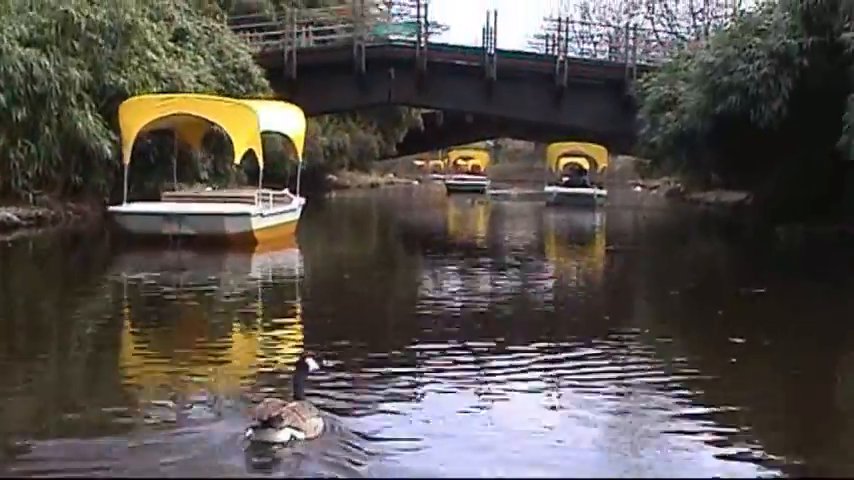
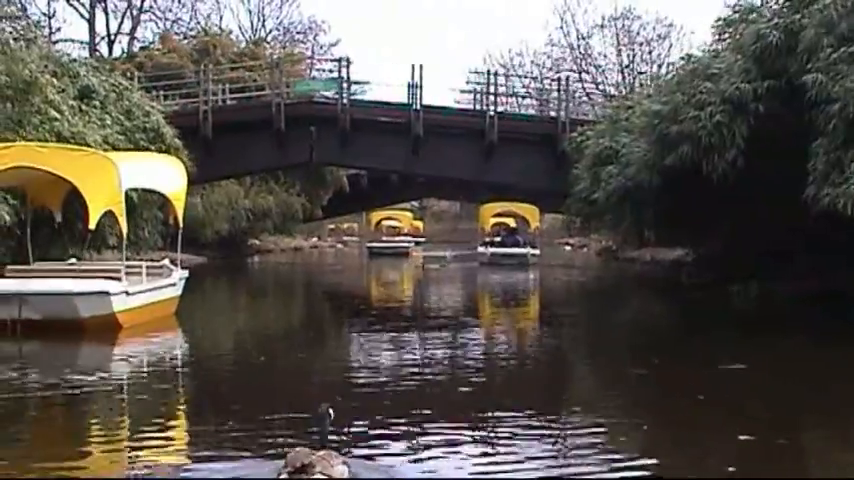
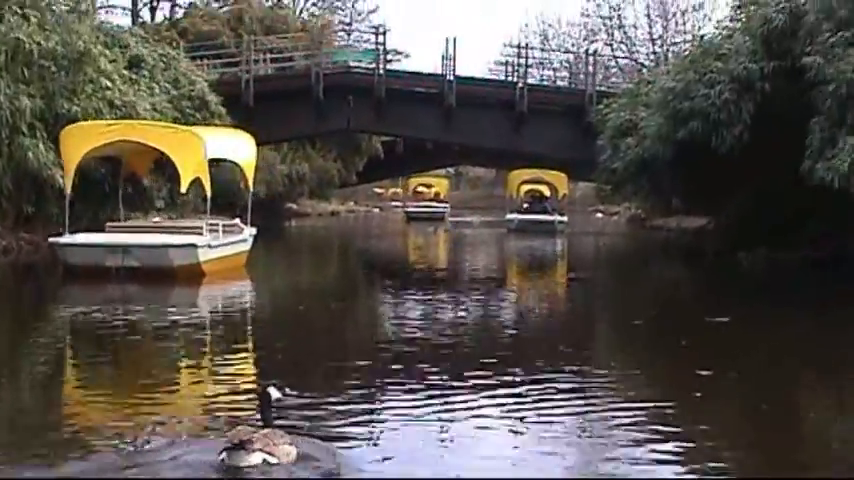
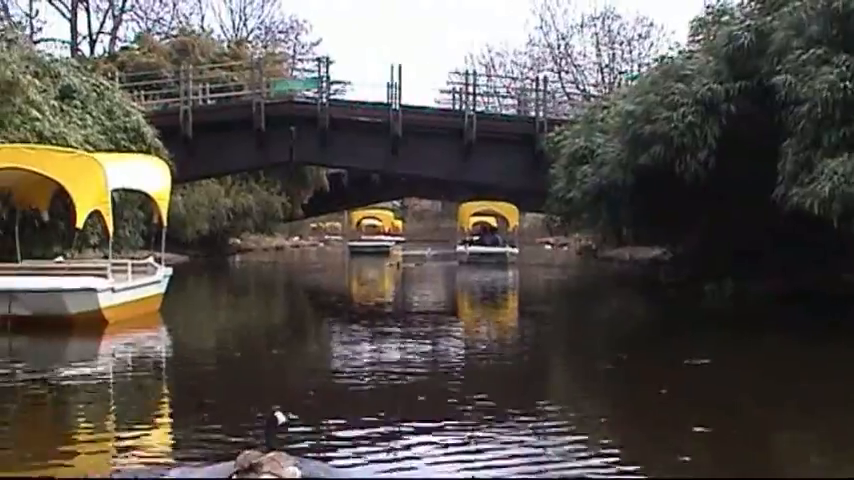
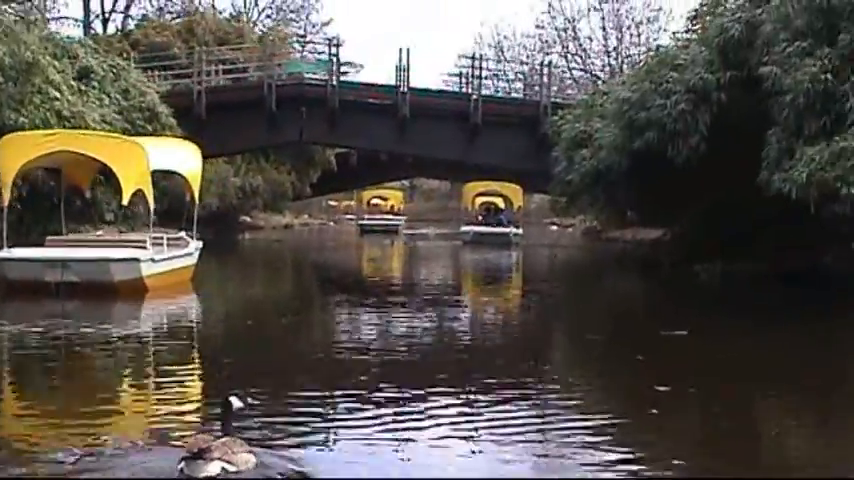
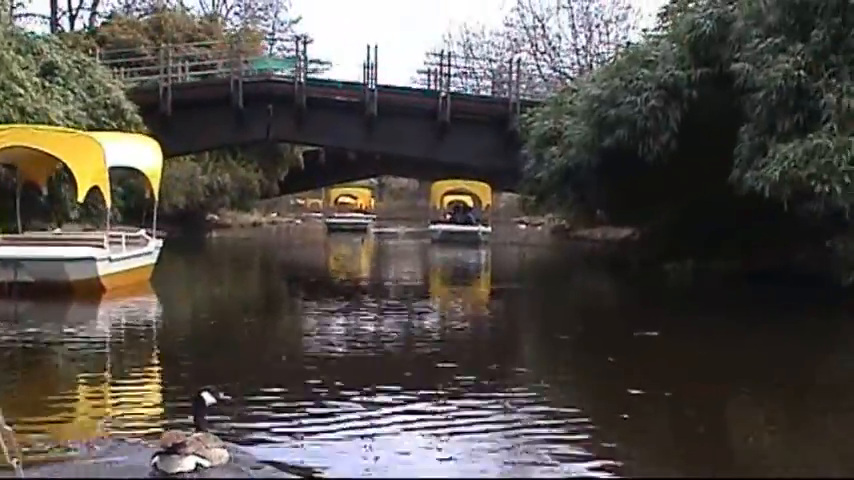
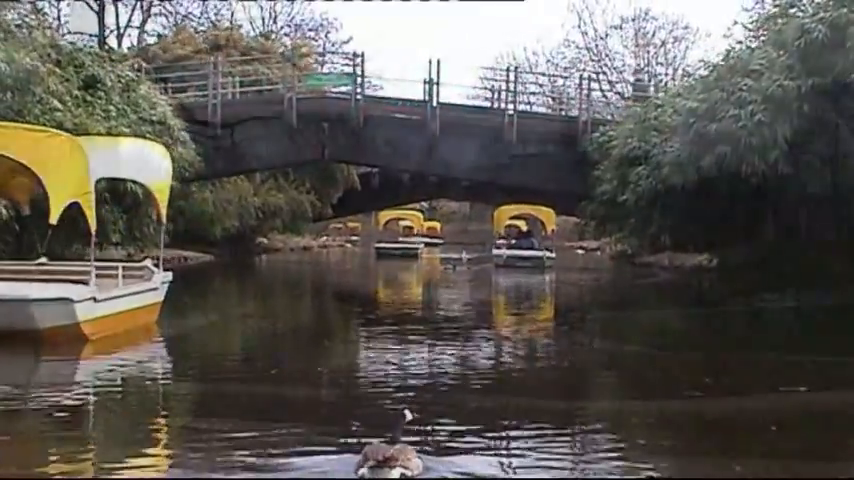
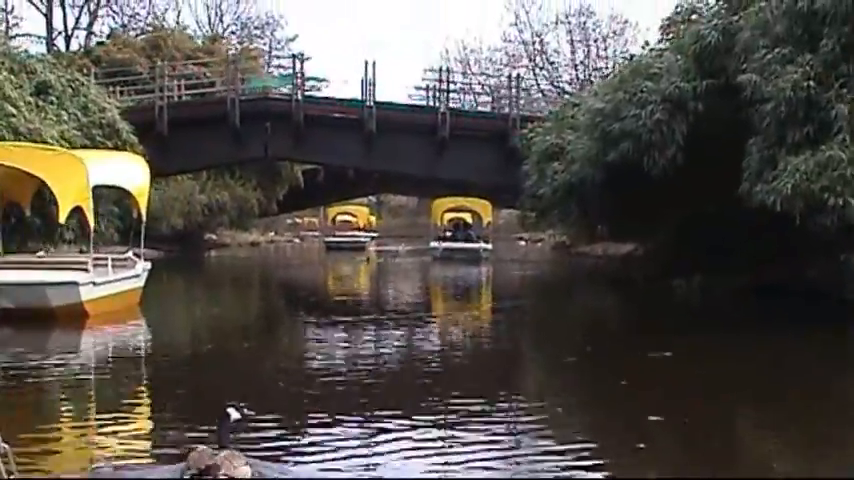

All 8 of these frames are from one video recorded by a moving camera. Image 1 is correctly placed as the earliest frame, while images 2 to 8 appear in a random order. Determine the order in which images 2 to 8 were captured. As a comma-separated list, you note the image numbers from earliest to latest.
3, 5, 6, 8, 4, 2, 7
